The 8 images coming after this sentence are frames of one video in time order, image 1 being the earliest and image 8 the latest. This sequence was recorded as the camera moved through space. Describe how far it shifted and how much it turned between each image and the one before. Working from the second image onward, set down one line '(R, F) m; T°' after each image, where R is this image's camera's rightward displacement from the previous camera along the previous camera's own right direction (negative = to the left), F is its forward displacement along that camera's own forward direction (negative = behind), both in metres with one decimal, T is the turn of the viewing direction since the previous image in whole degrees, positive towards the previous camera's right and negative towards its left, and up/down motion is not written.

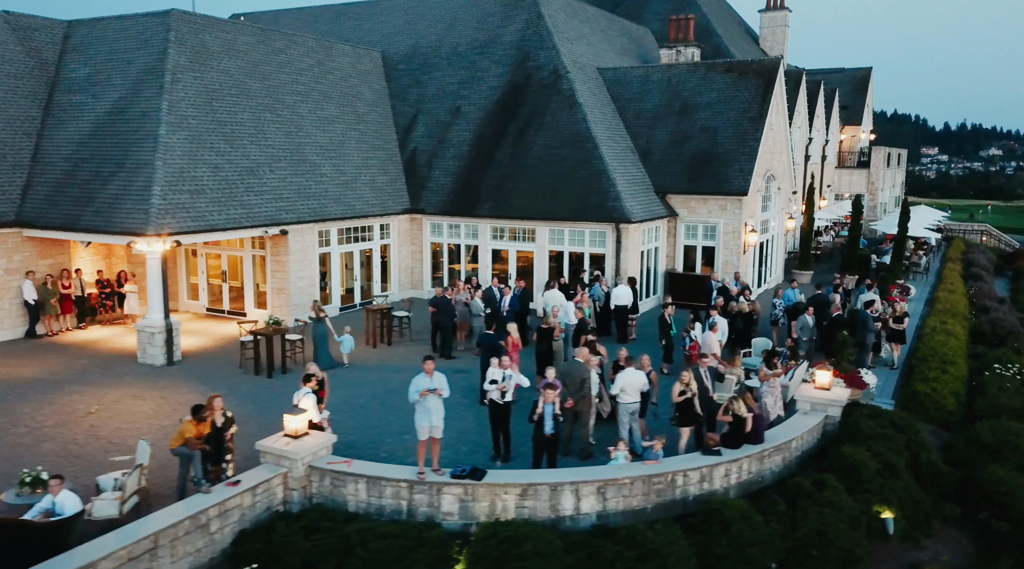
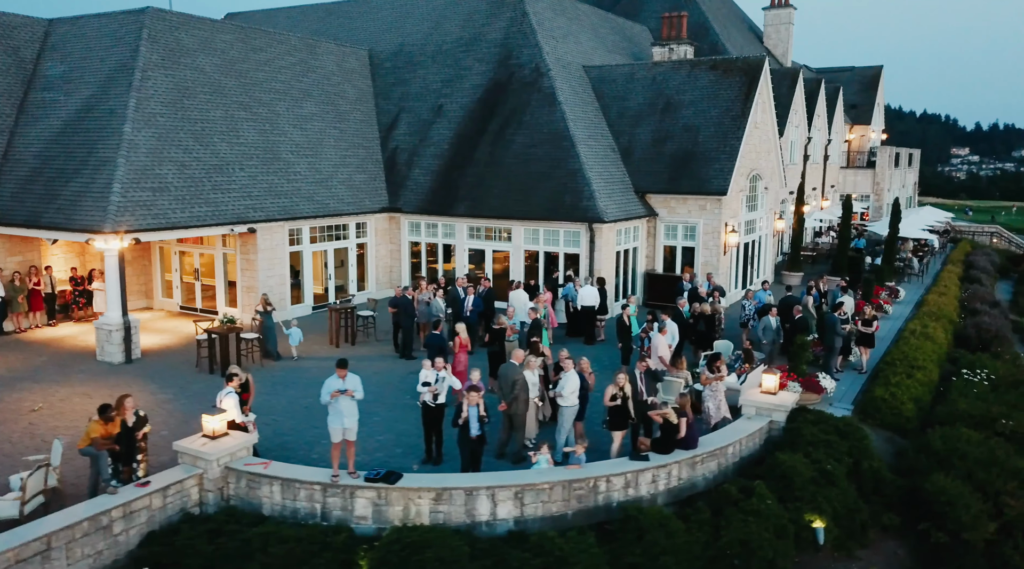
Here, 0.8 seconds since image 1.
(+1.5, +0.3) m; -2°
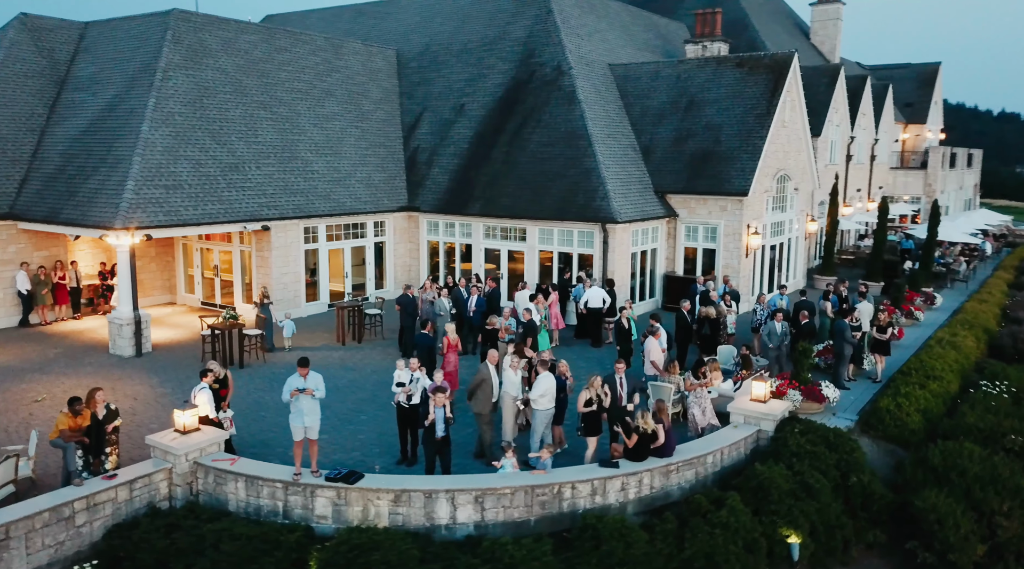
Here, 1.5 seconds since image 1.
(+1.3, +0.3) m; -4°
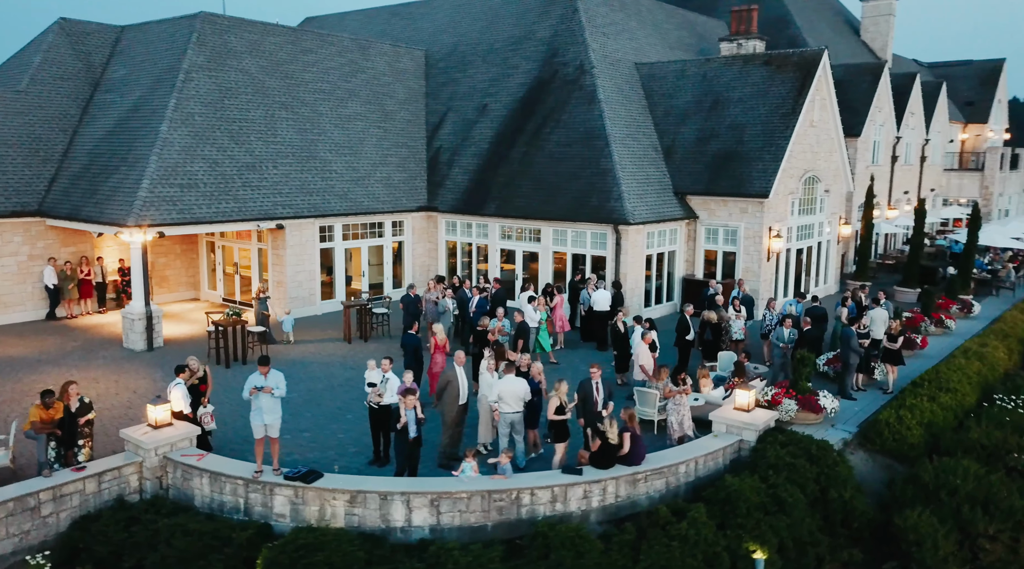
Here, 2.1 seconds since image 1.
(+1.4, +0.2) m; -4°
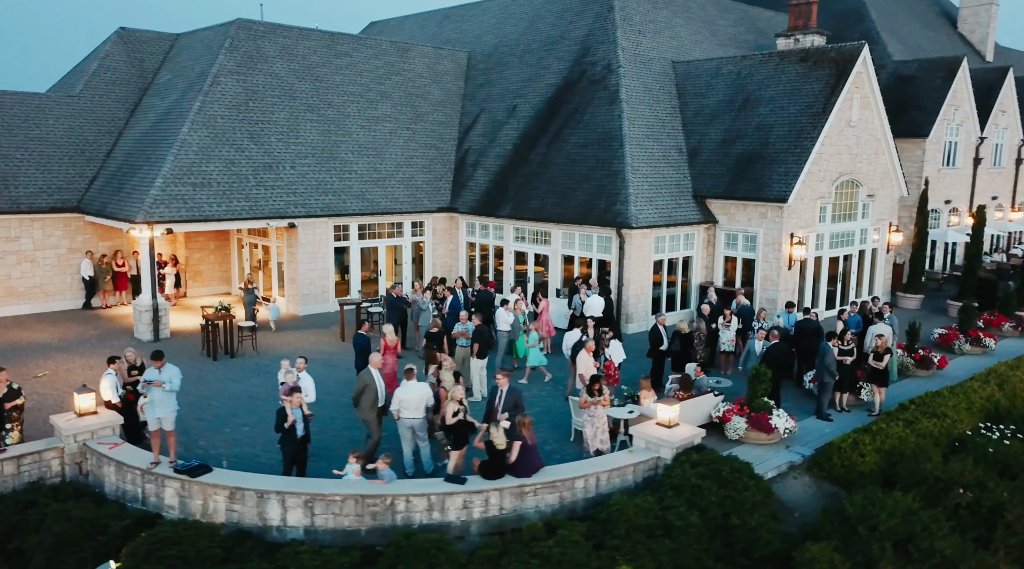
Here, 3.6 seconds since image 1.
(+3.3, +0.5) m; -8°
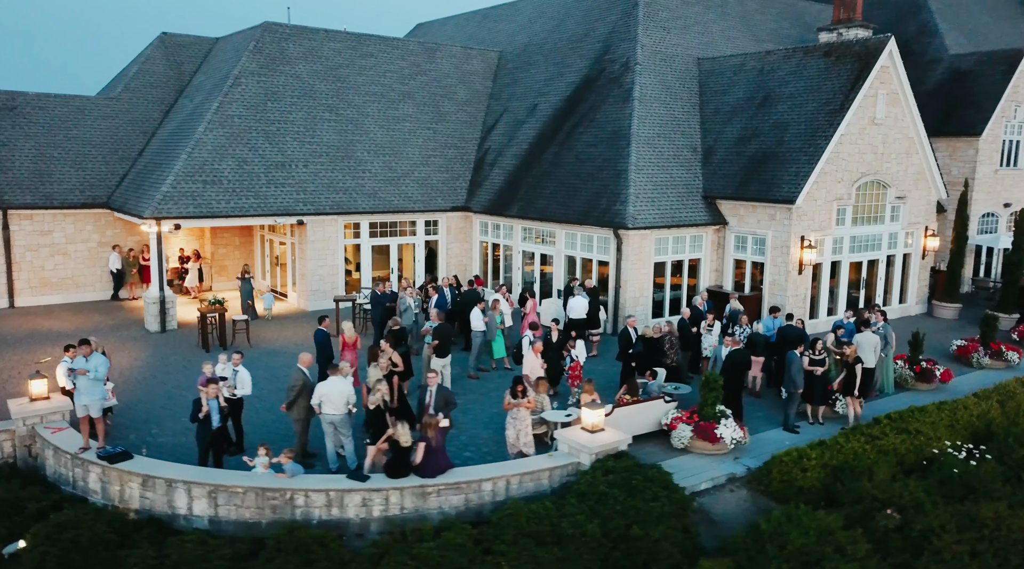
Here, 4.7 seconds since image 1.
(+2.6, +0.3) m; -6°
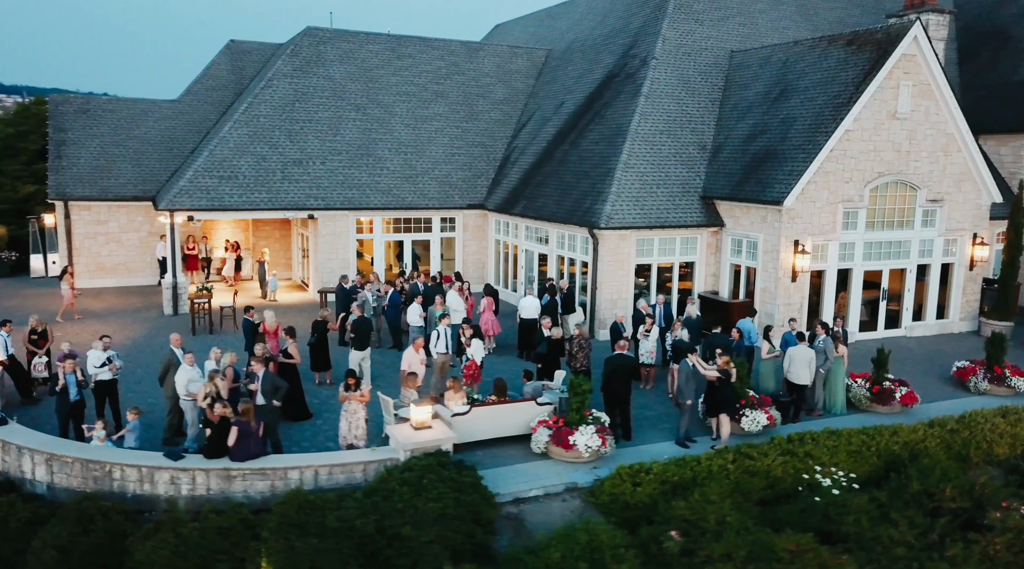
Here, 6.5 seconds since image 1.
(+5.0, +0.8) m; -12°
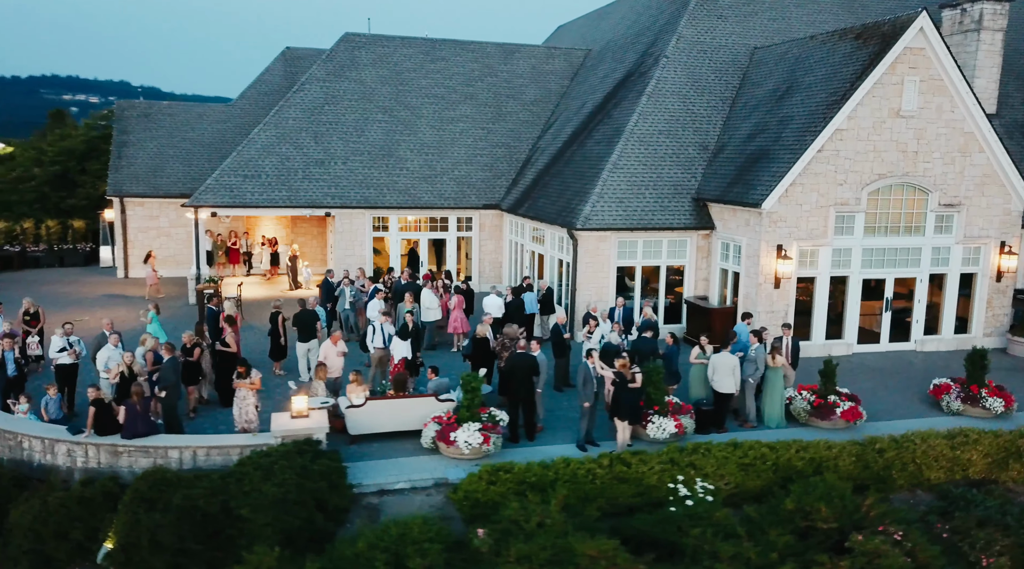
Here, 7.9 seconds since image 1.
(+3.8, +0.2) m; -9°
